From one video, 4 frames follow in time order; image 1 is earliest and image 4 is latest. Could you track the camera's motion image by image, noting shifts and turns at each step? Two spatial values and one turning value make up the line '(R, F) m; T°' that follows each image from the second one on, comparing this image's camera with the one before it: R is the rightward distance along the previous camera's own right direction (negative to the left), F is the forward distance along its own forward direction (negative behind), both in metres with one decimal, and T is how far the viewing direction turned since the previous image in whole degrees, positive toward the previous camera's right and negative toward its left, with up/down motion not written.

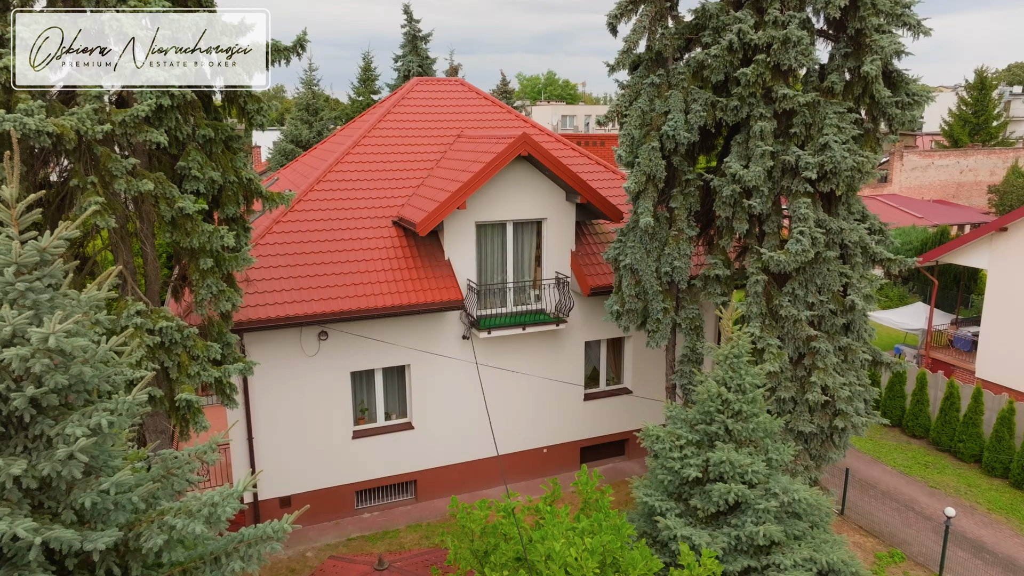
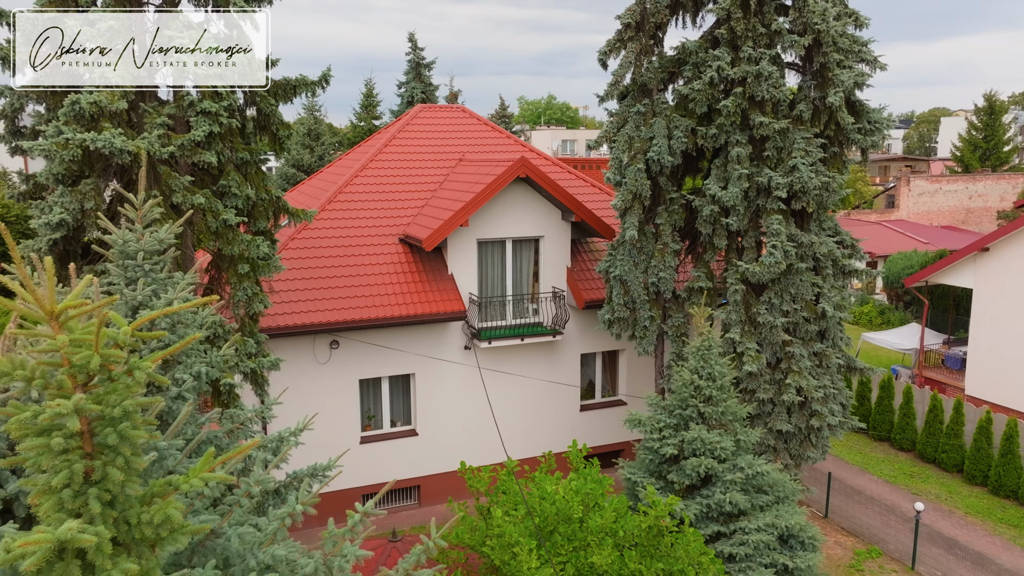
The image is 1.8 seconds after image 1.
(0.0, -1.1) m; 0°
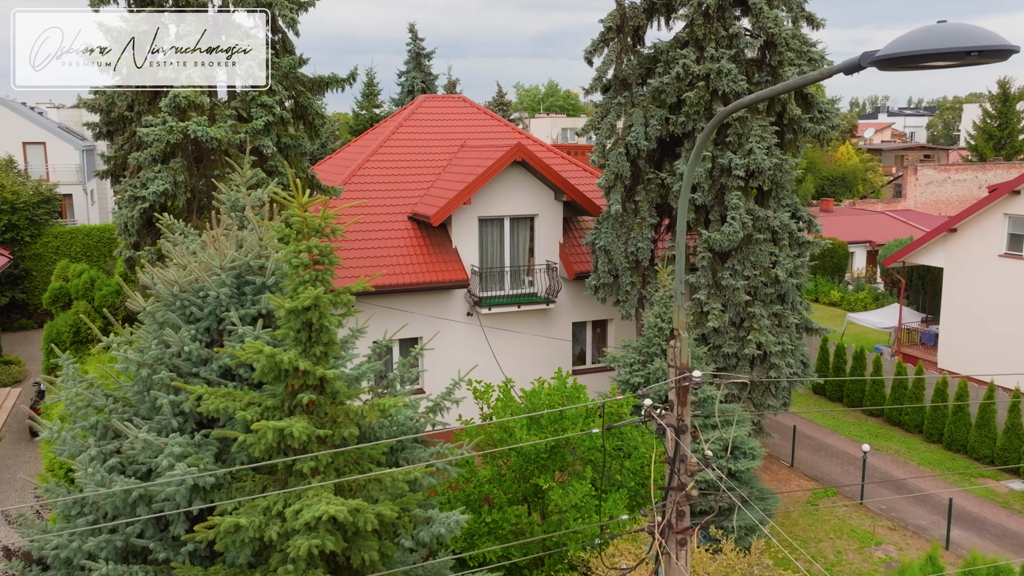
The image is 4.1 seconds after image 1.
(0.0, -2.0) m; 0°
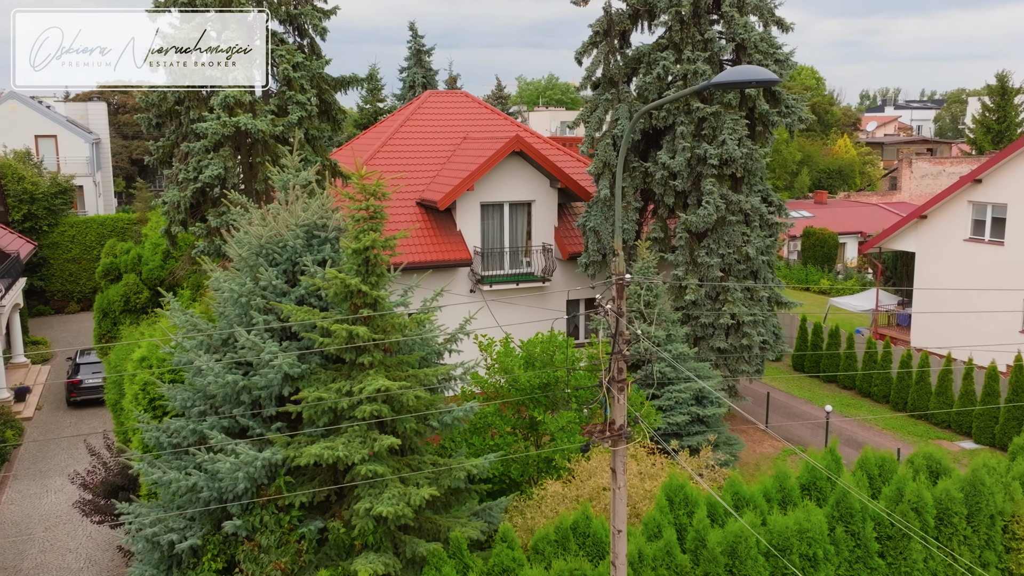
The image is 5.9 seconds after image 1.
(0.0, -1.7) m; 0°
